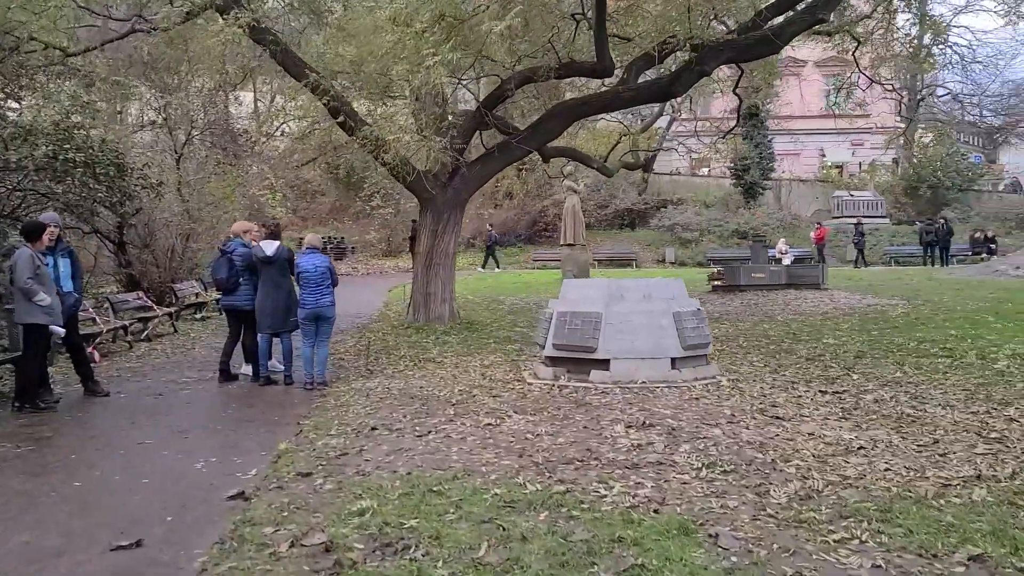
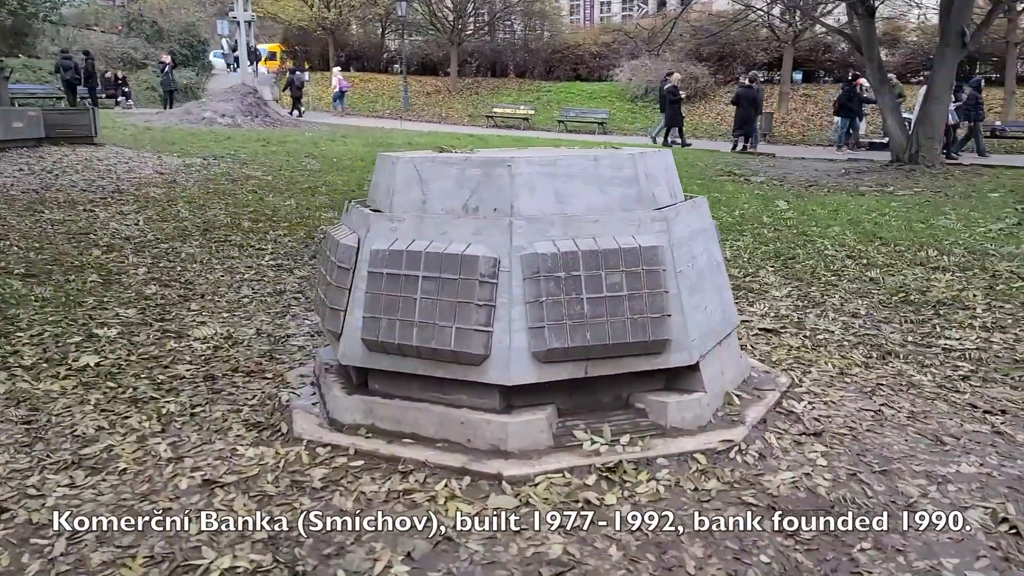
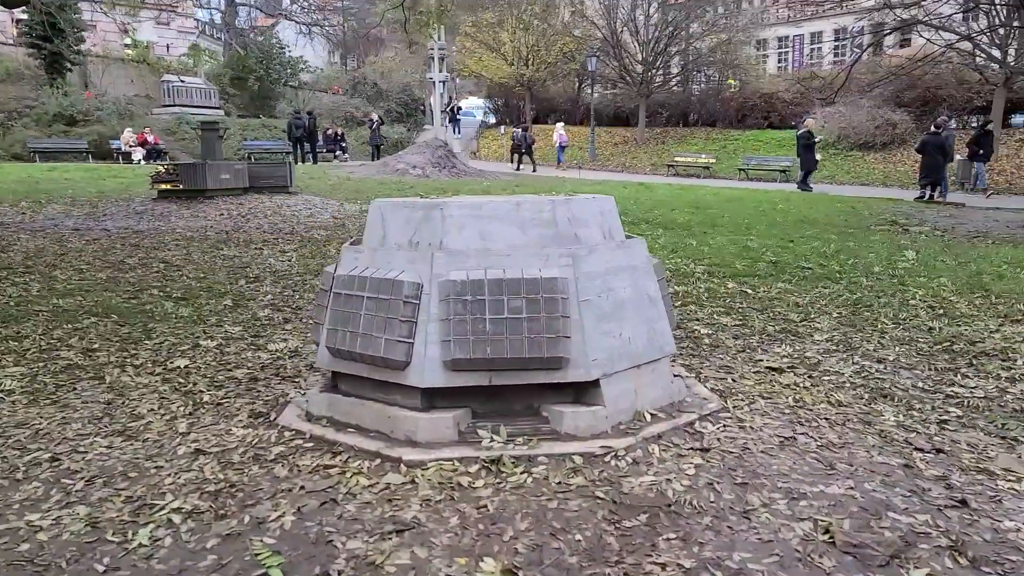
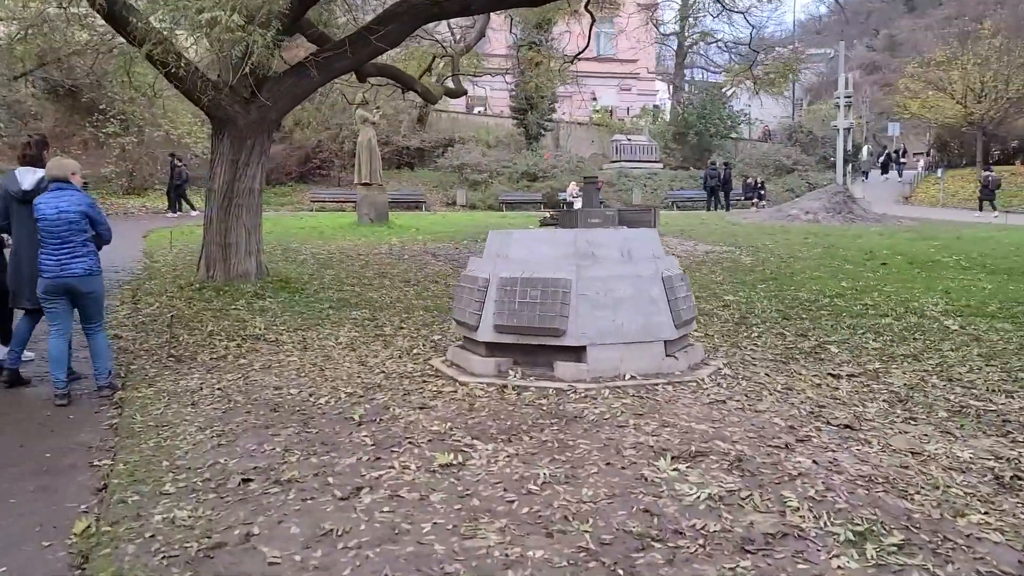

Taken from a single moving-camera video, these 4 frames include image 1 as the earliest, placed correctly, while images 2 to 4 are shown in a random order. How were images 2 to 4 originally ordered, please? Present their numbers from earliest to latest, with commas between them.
4, 3, 2
